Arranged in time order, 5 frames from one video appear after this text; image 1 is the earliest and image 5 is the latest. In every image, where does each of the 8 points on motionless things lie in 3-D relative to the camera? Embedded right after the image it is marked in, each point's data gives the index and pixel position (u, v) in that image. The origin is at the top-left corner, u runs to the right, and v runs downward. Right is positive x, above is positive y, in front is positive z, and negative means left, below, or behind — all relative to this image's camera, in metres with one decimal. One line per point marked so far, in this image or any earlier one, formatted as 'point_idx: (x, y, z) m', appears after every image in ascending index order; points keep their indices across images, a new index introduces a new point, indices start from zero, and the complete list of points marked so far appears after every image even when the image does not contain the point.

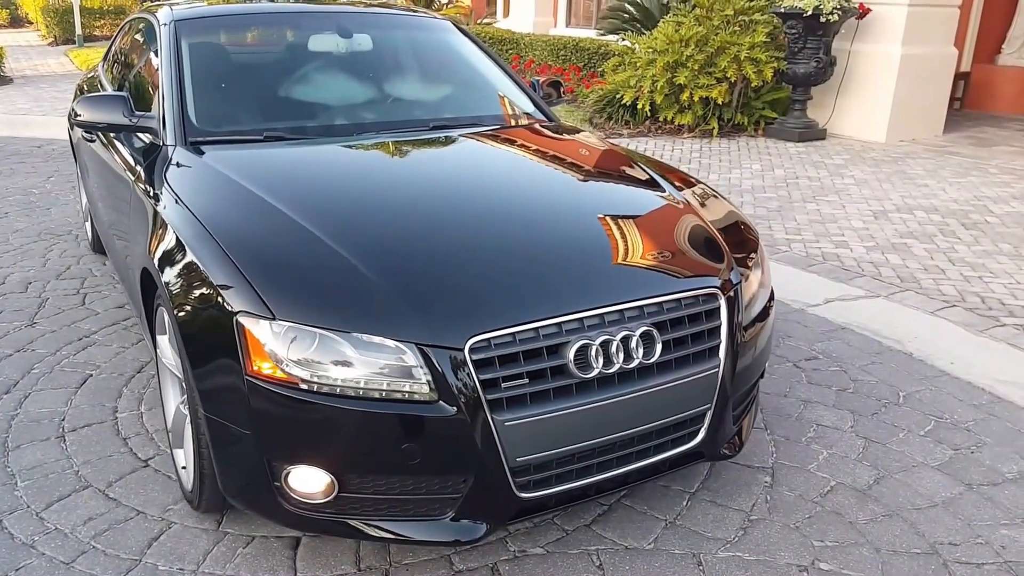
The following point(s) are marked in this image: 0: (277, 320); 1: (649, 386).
0: (-0.5, -0.1, +2.5) m
1: (+0.3, -0.2, +2.6) m
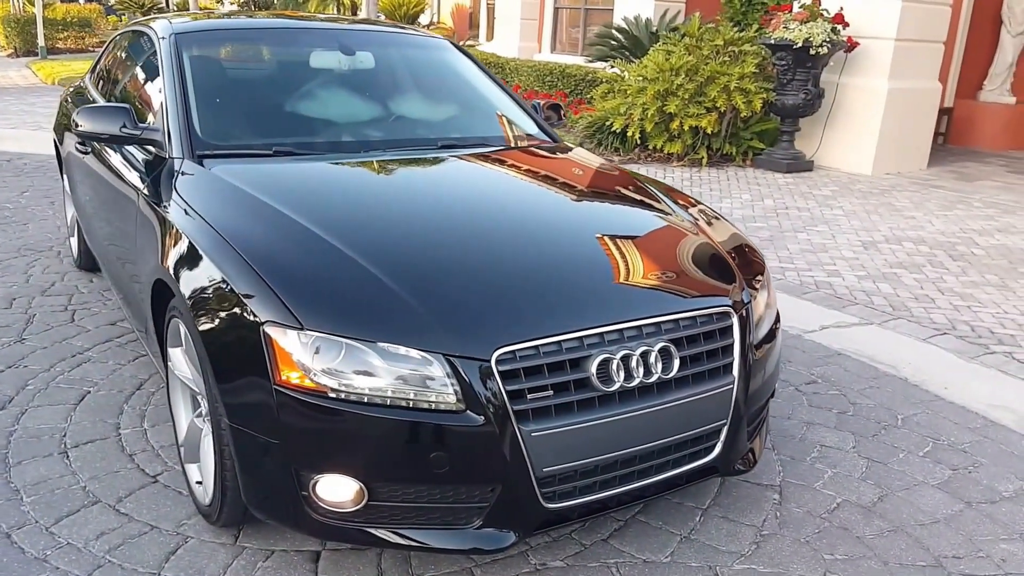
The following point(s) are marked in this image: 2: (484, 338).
0: (-0.4, -0.1, +2.5) m
1: (+0.3, -0.2, +2.7) m
2: (0.0, -0.1, +2.5) m
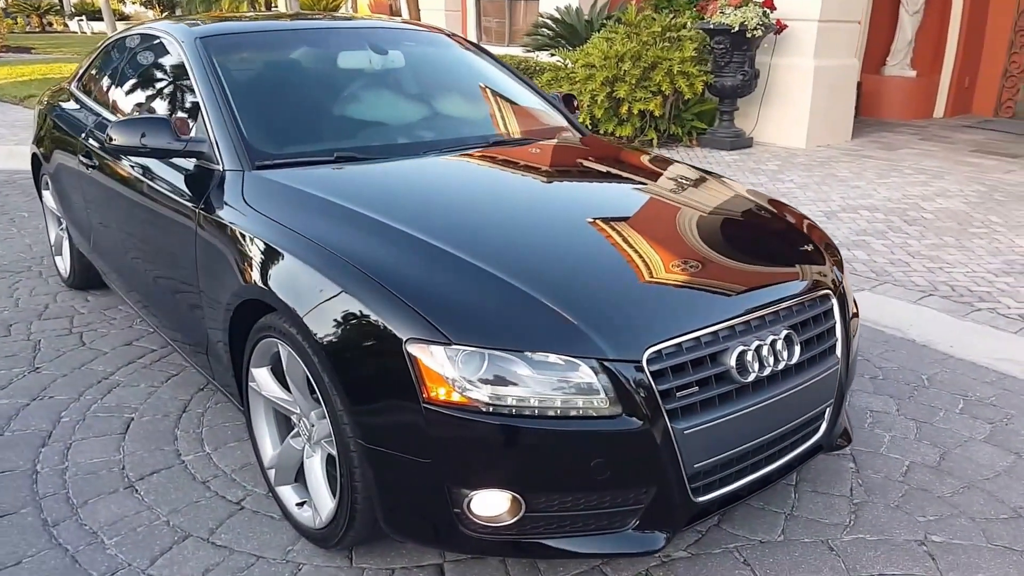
0: (-0.1, -0.1, +2.4) m
1: (+0.6, -0.2, +2.7) m
2: (+0.3, -0.1, +2.5) m
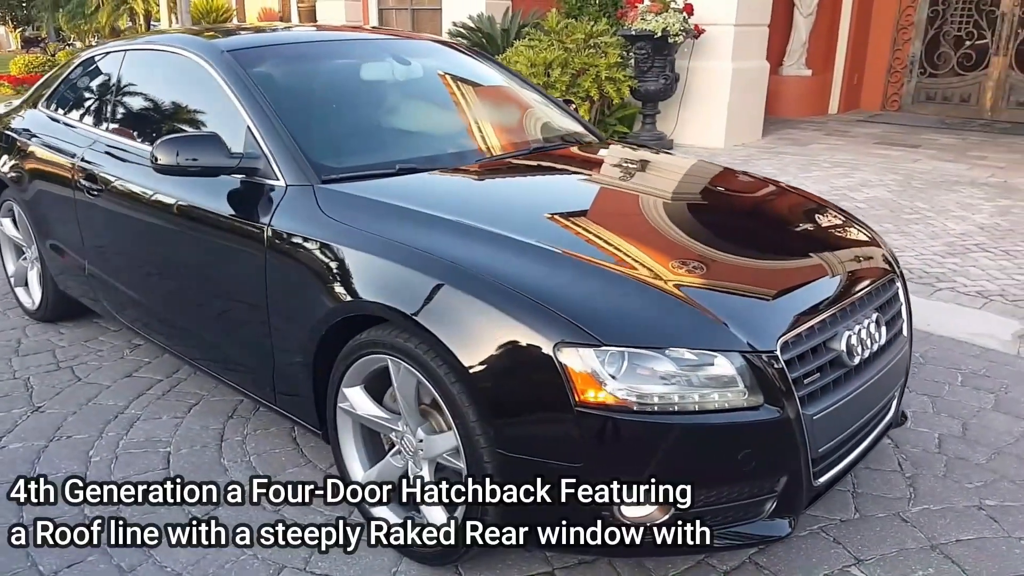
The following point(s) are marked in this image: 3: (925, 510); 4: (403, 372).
0: (+0.2, -0.1, +2.4) m
1: (+0.8, -0.2, +2.8) m
2: (+0.5, -0.1, +2.5) m
3: (+1.0, -0.5, +3.0) m
4: (-0.2, -0.2, +2.6) m
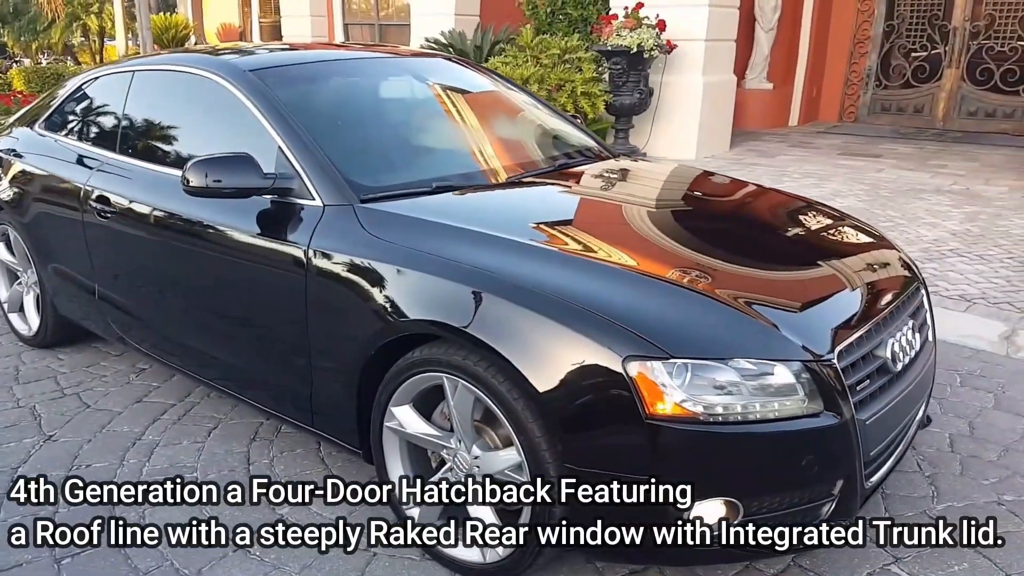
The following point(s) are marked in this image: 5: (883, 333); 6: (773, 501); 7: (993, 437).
0: (+0.3, -0.1, +2.4) m
1: (+0.9, -0.2, +2.9) m
2: (+0.7, -0.1, +2.6) m
3: (+1.1, -0.5, +3.1) m
4: (-0.1, -0.2, +2.6) m
5: (+0.8, -0.1, +2.8) m
6: (+0.5, -0.4, +2.6) m
7: (+1.3, -0.4, +3.4) m
